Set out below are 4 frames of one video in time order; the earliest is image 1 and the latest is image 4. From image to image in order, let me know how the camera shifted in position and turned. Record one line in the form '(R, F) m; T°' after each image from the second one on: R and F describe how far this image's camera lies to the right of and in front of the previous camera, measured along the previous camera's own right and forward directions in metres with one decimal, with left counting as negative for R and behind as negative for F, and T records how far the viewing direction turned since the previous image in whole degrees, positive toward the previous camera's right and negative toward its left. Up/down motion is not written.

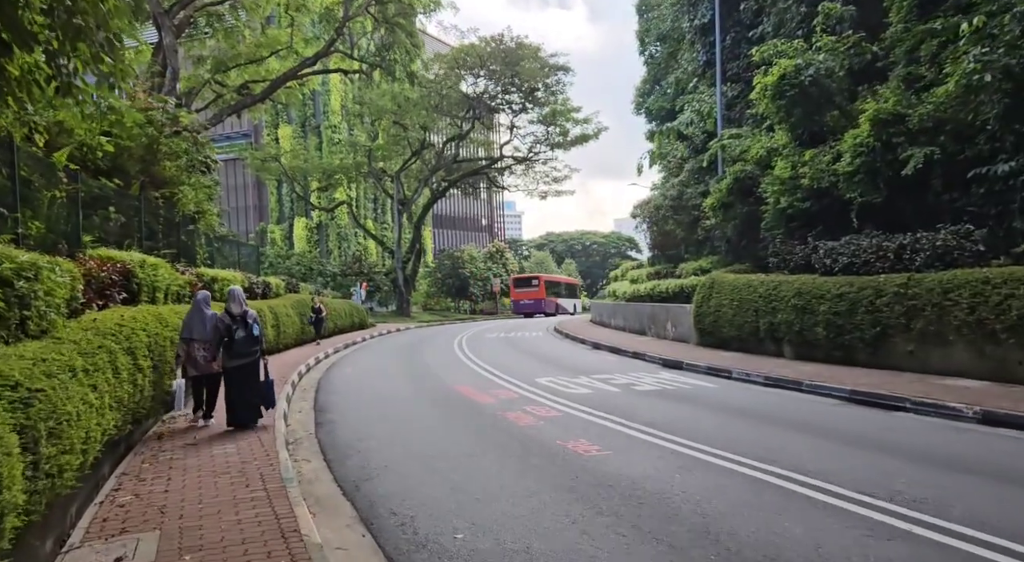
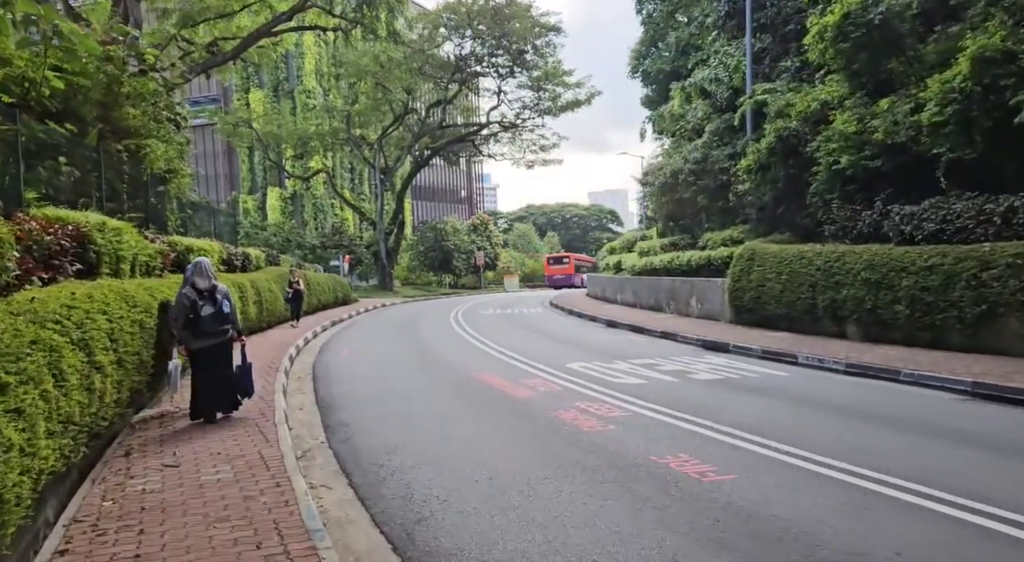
(-1.0, +2.5) m; +2°
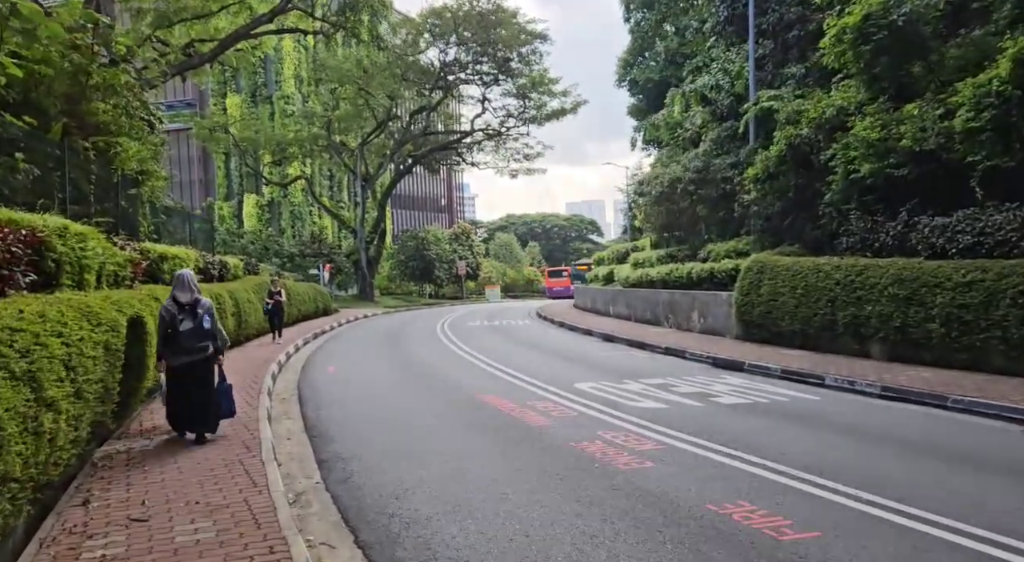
(-0.5, +1.1) m; +2°
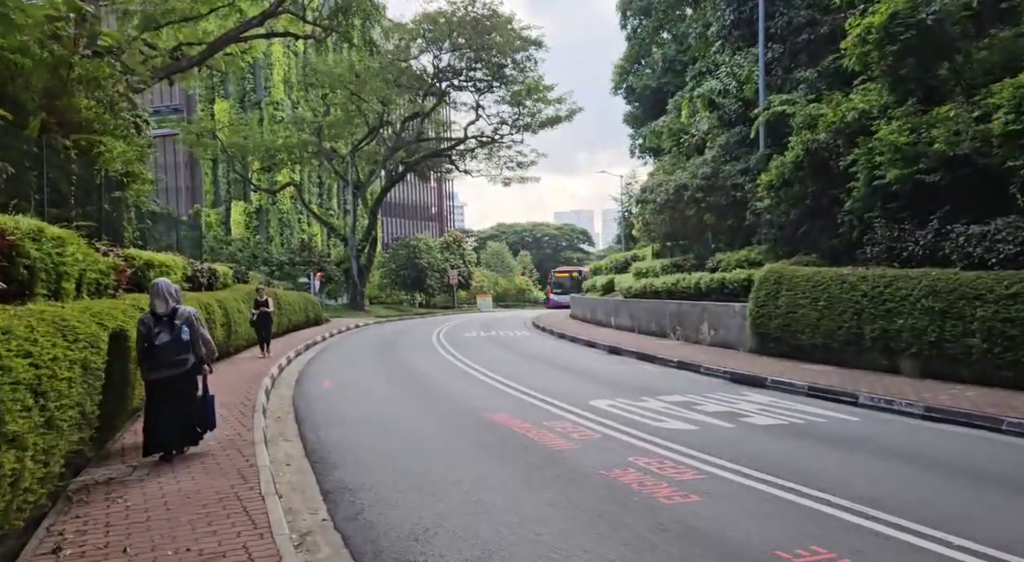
(-0.4, +0.9) m; +1°
